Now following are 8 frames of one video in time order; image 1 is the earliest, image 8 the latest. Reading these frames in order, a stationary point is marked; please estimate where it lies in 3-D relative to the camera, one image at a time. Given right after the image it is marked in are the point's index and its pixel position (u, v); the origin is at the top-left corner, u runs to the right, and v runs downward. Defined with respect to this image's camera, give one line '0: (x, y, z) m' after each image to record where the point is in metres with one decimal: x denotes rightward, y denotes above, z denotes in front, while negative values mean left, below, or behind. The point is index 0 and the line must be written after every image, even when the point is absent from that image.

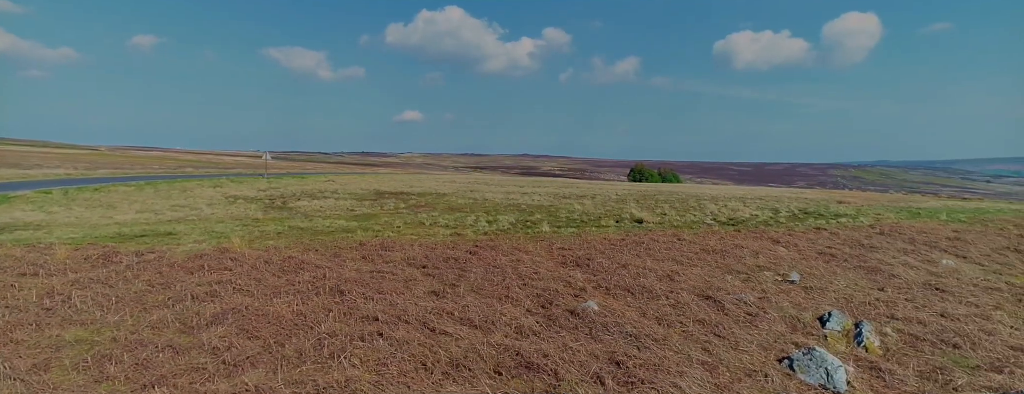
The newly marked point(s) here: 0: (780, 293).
0: (+5.1, -1.8, +10.8) m
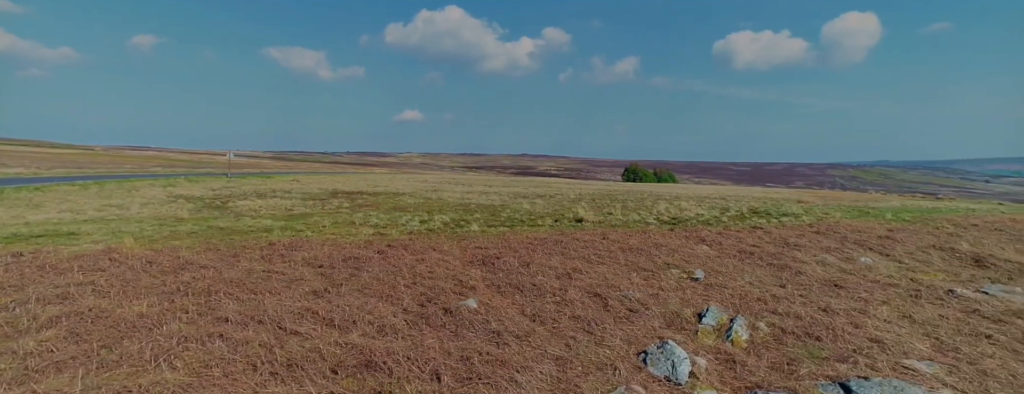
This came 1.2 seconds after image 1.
0: (+3.1, -1.8, +11.0) m
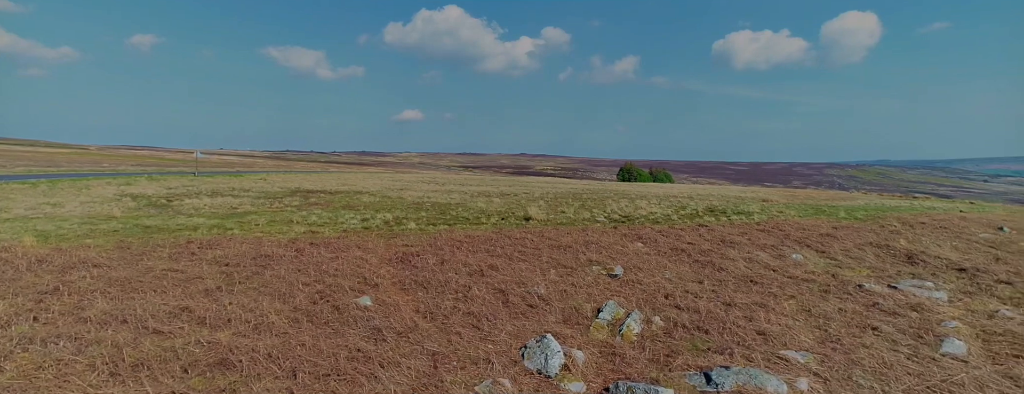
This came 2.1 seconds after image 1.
0: (+1.5, -1.7, +11.1) m
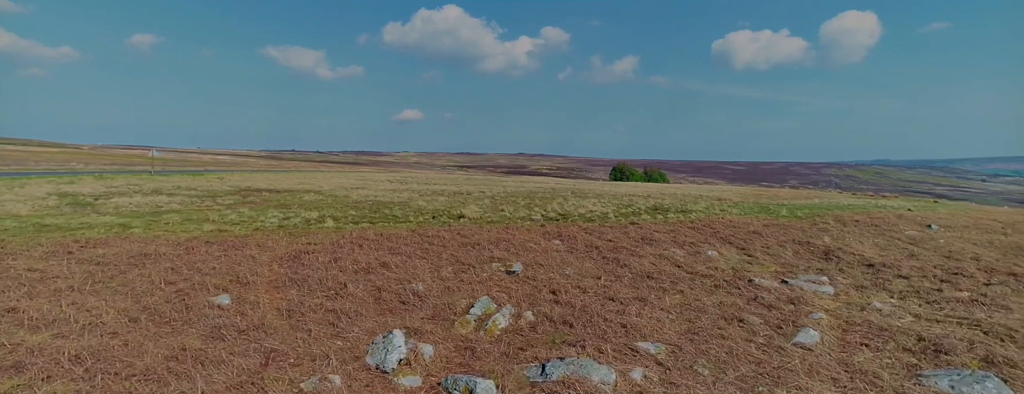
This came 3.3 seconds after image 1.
0: (-0.7, -1.7, +11.2) m
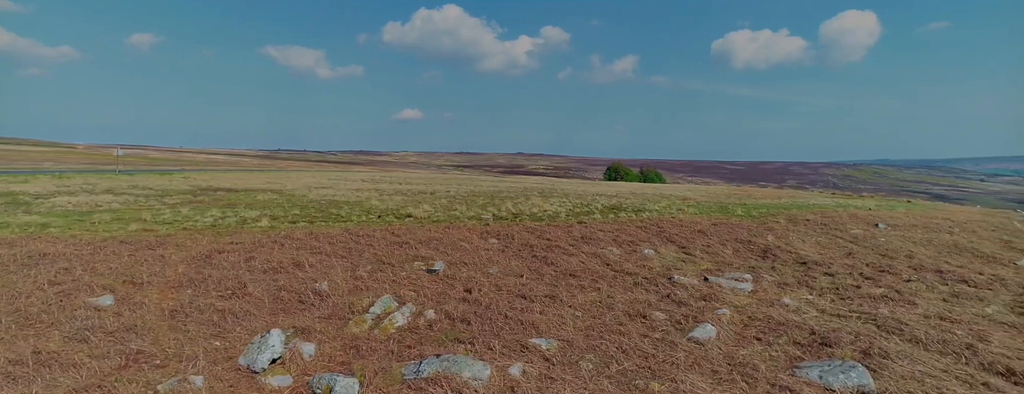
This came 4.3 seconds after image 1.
0: (-2.4, -1.7, +11.1) m
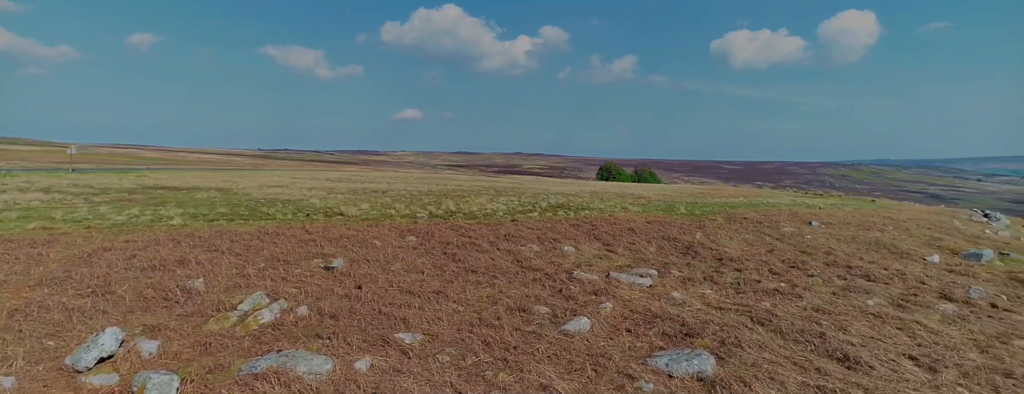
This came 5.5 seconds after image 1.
0: (-4.6, -1.6, +11.0) m
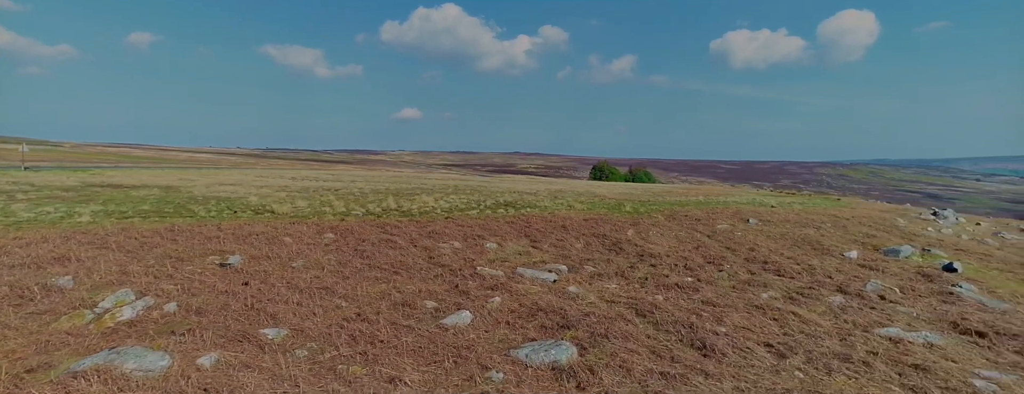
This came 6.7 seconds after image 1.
0: (-6.7, -1.5, +10.7) m
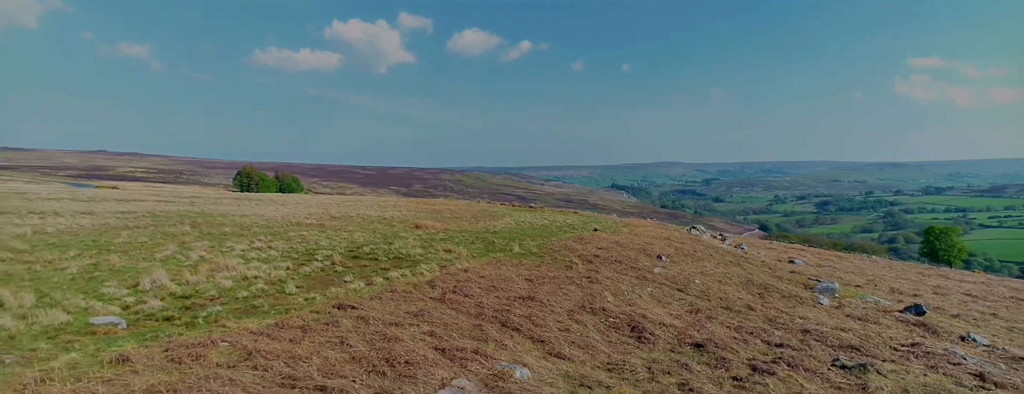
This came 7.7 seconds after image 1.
0: (-10.3, -2.3, +13.8) m
